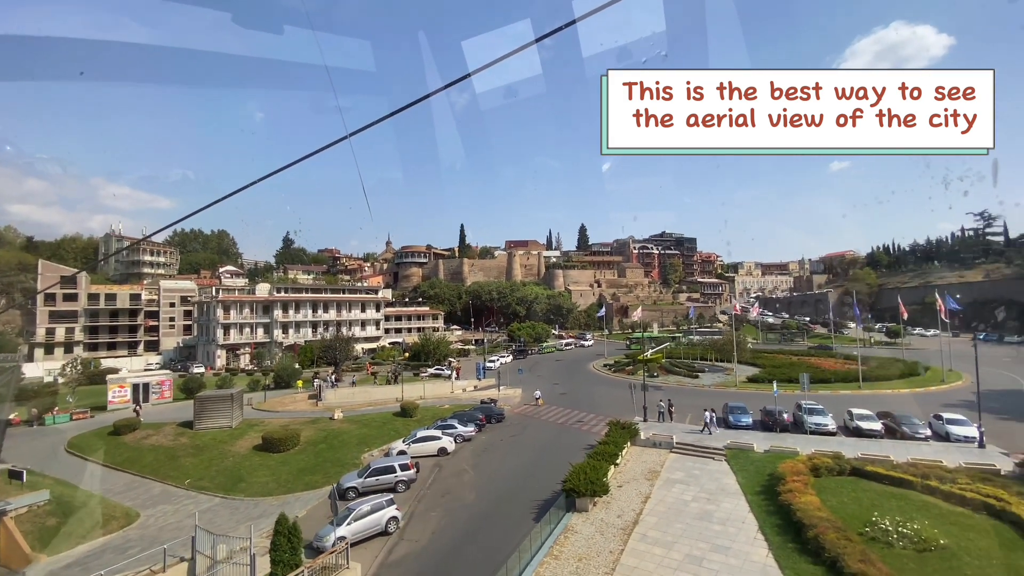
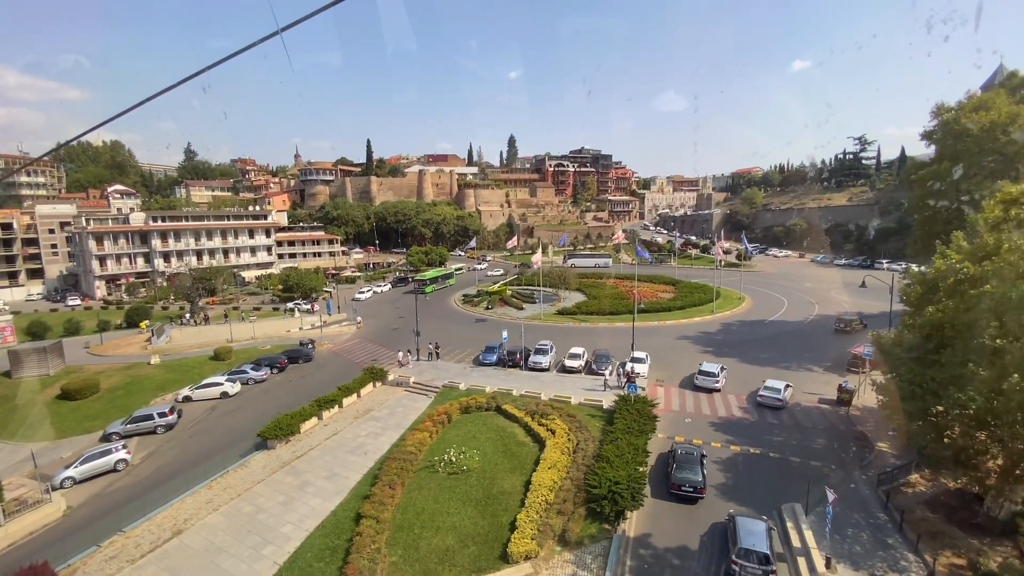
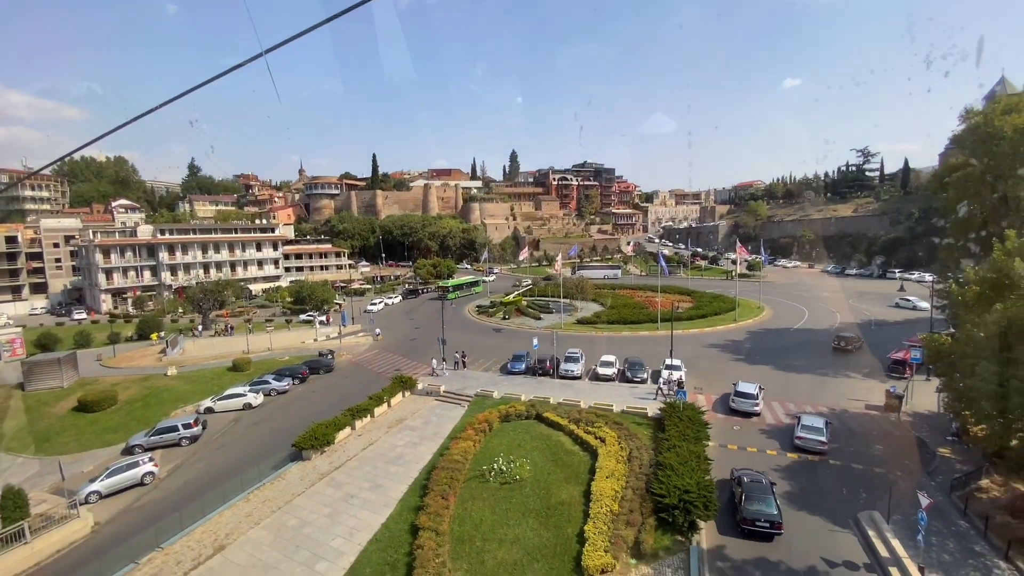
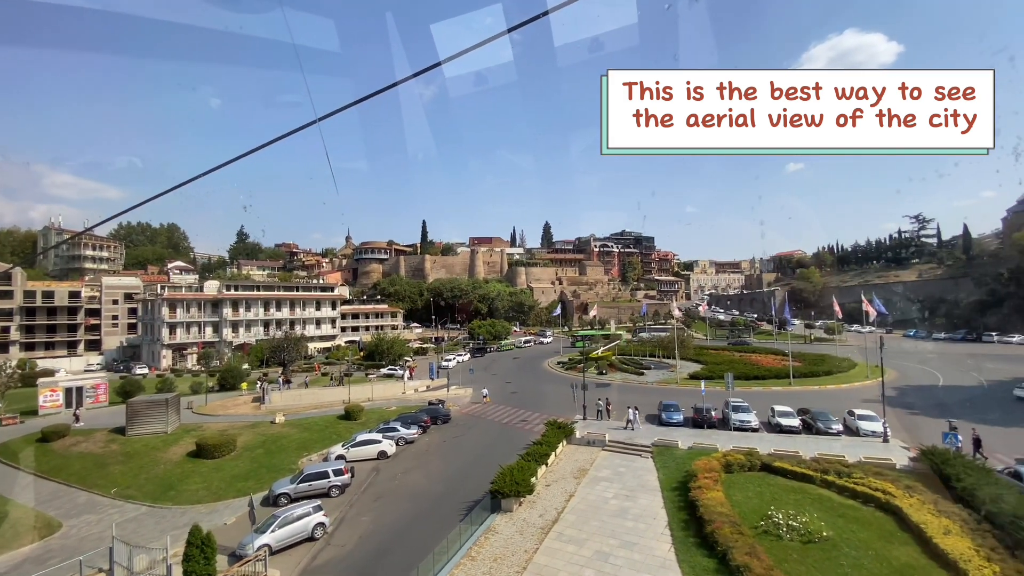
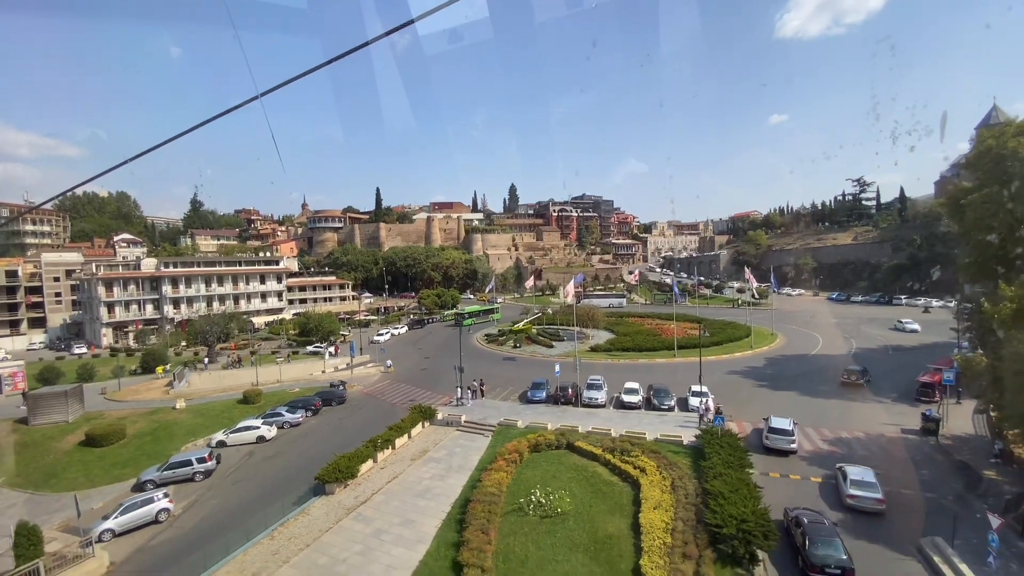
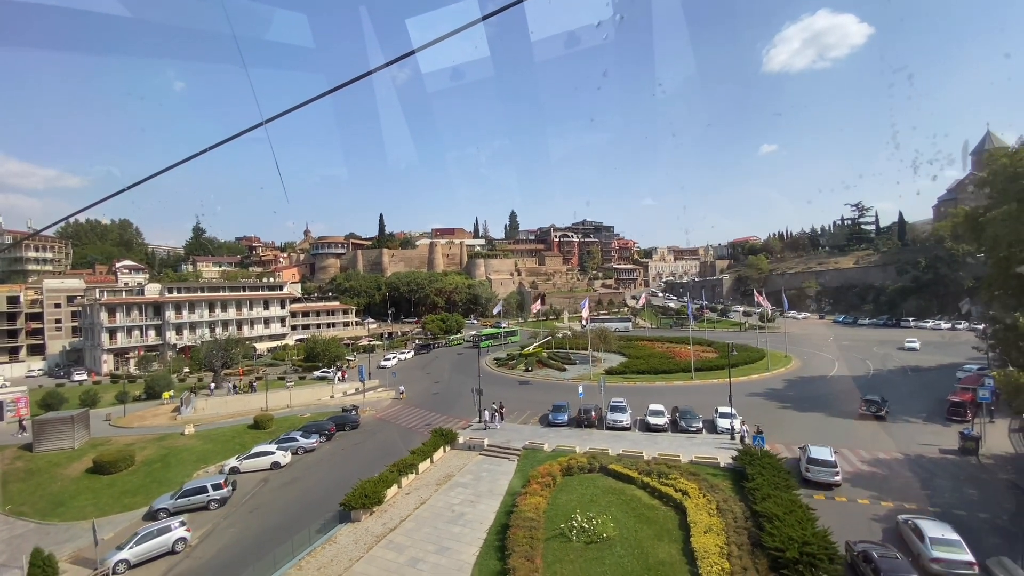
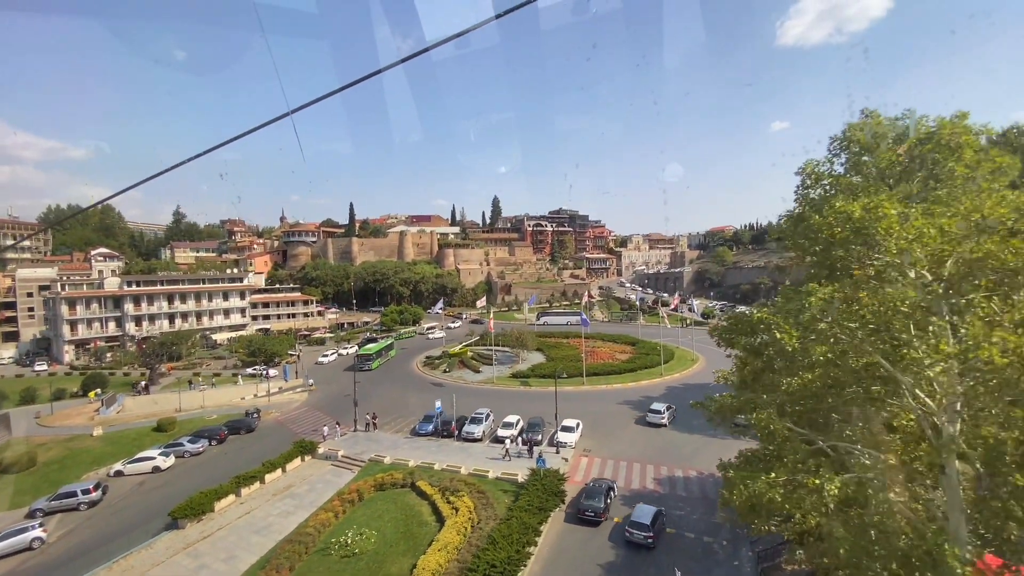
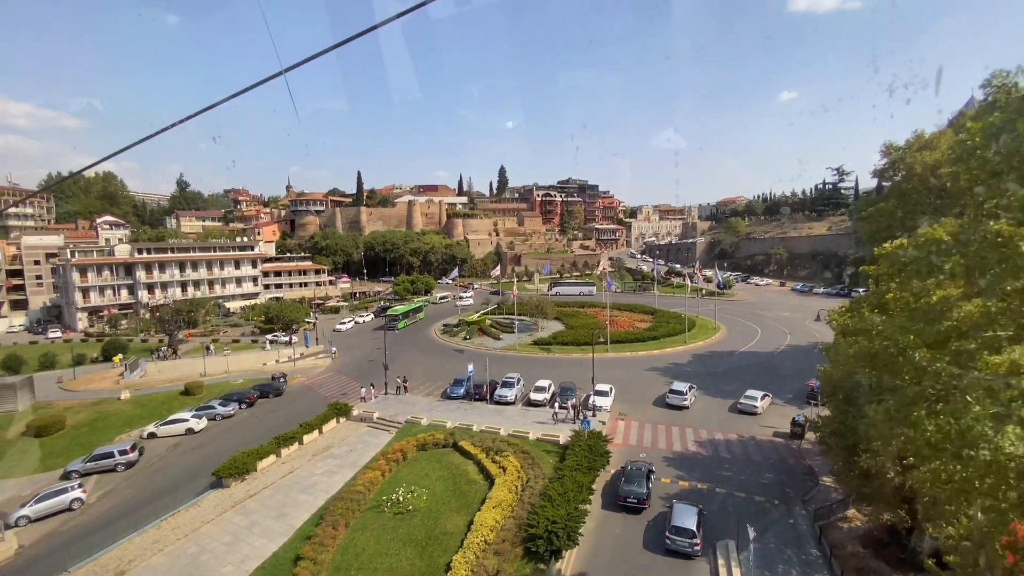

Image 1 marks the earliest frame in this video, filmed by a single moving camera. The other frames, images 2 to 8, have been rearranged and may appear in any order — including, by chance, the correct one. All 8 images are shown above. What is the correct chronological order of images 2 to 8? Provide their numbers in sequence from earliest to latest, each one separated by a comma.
4, 6, 5, 3, 2, 8, 7
